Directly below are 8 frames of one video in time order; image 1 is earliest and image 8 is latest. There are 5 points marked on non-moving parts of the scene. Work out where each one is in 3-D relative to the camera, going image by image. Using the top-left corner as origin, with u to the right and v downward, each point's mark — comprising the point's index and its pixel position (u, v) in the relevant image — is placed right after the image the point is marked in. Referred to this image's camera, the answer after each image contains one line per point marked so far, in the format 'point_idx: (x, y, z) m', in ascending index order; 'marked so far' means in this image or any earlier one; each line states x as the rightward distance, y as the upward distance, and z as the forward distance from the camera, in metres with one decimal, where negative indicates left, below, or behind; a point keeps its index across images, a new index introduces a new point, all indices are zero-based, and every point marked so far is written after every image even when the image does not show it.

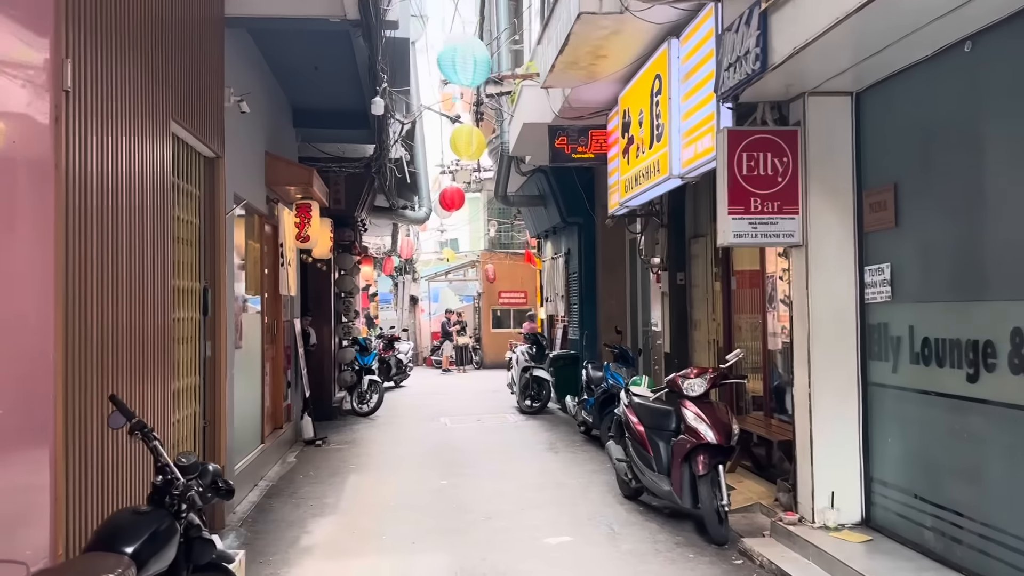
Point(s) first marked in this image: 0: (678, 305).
0: (+1.3, -0.1, +6.7) m
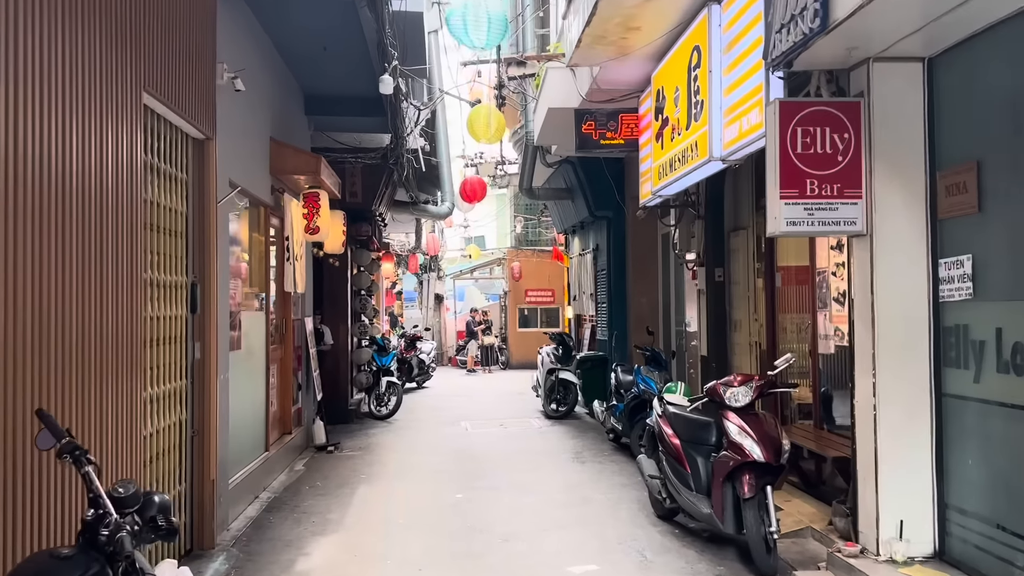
0: (+1.5, -0.1, +6.1) m
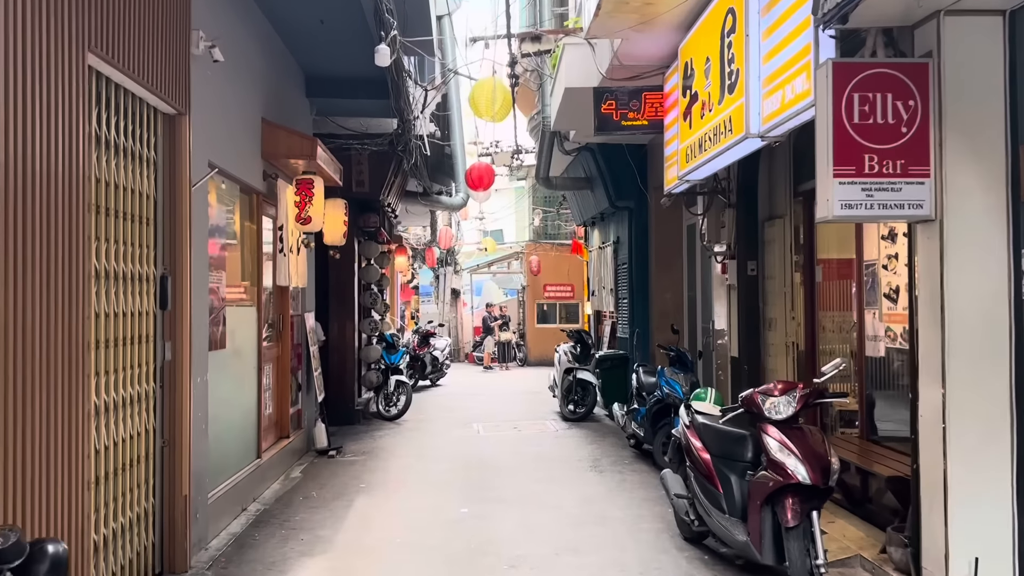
0: (+1.6, -0.1, +5.6) m
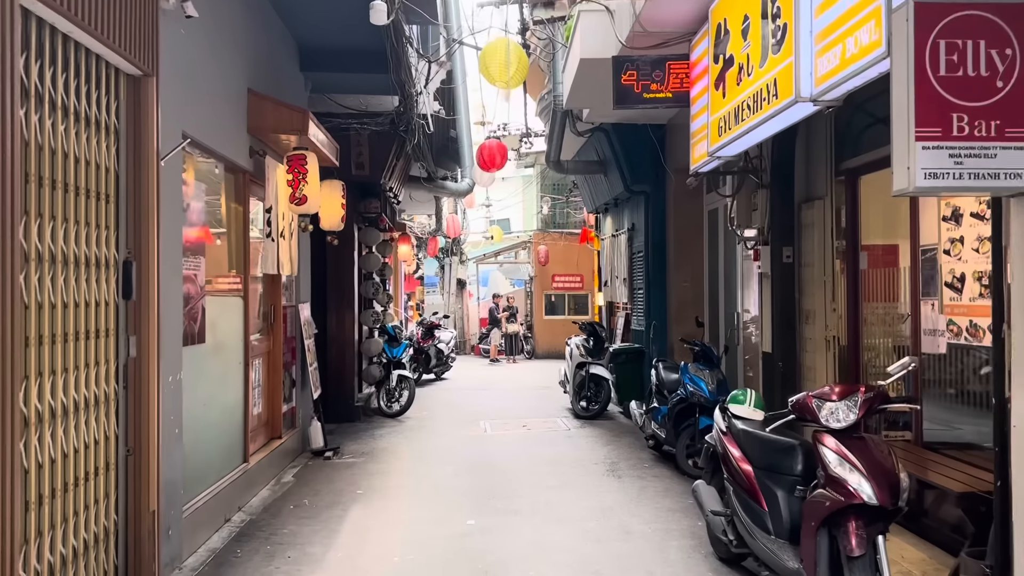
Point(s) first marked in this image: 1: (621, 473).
0: (+1.6, 0.0, +5.1) m
1: (+0.7, -1.2, +5.5) m
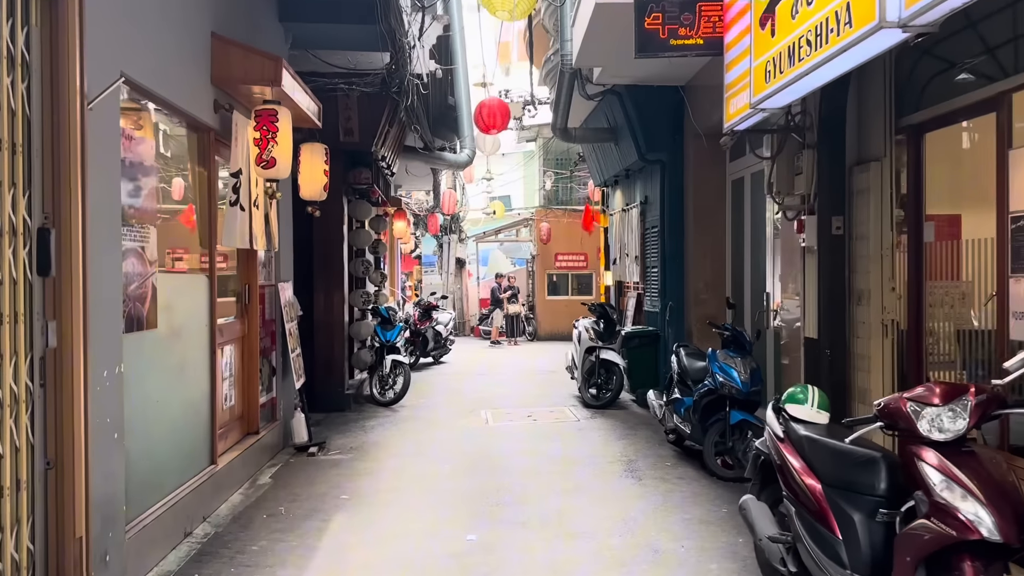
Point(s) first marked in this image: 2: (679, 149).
0: (+1.7, +0.1, +4.4) m
1: (+0.7, -1.1, +4.8) m
2: (+1.4, +1.2, +7.2) m
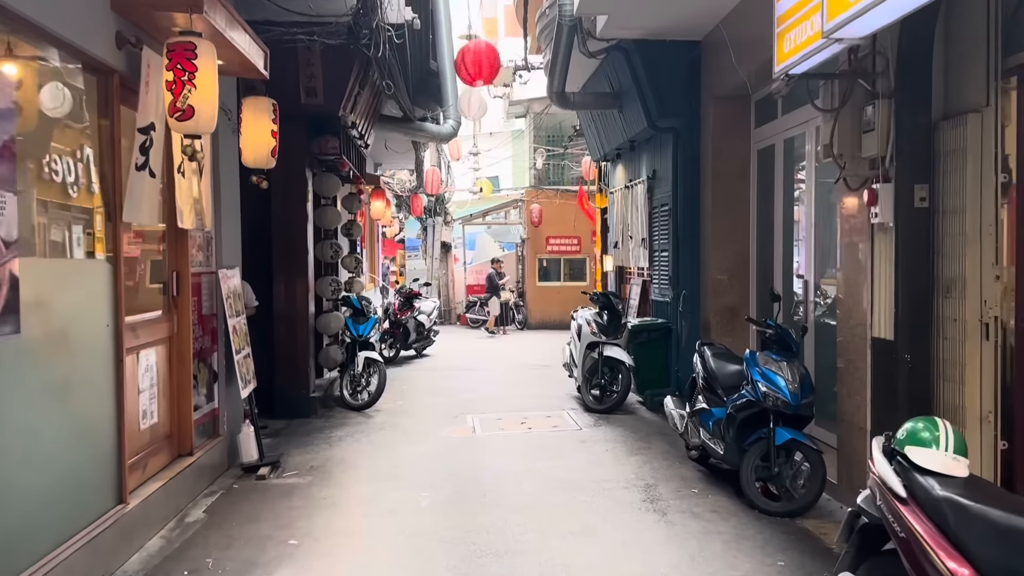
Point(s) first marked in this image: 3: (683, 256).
0: (+1.6, +0.2, +3.5) m
1: (+0.7, -1.0, +3.9) m
2: (+1.4, +1.3, +6.3) m
3: (+1.3, +0.2, +6.3) m
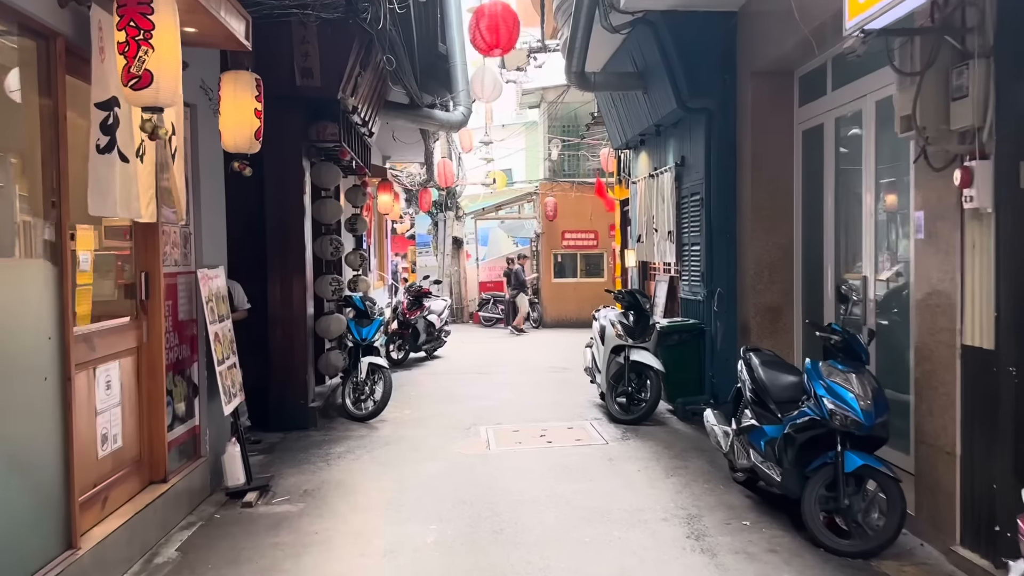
0: (+1.7, +0.2, +2.9) m
1: (+0.8, -1.0, +3.3) m
2: (+1.5, +1.3, +5.7) m
3: (+1.4, +0.3, +5.7) m
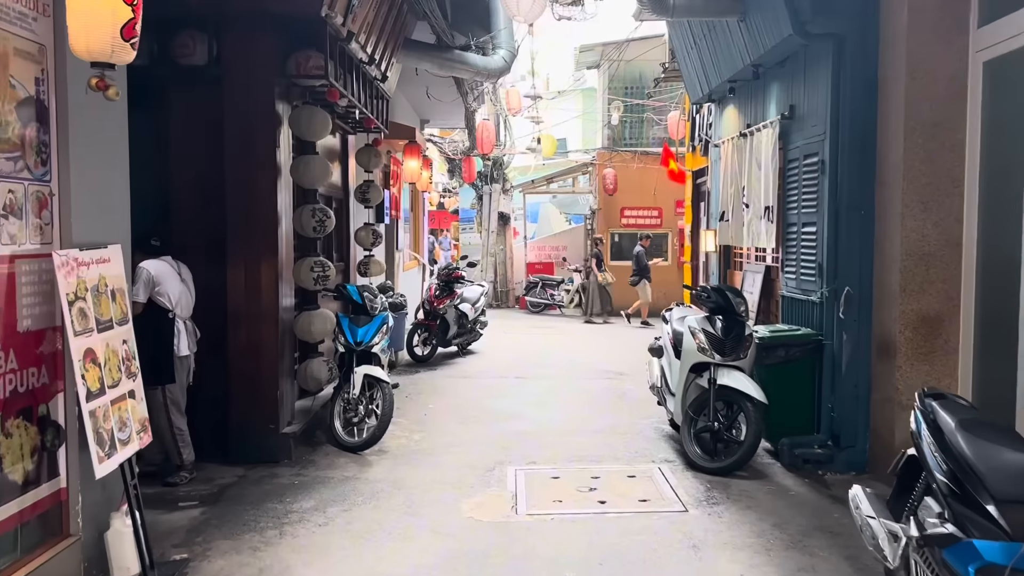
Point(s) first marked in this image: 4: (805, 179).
0: (+1.7, +0.1, +1.2) m
1: (+0.8, -1.1, +1.8) m
2: (+1.7, +1.3, +4.0) m
3: (+1.6, +0.3, +4.1) m
4: (+1.6, +0.6, +4.5) m
